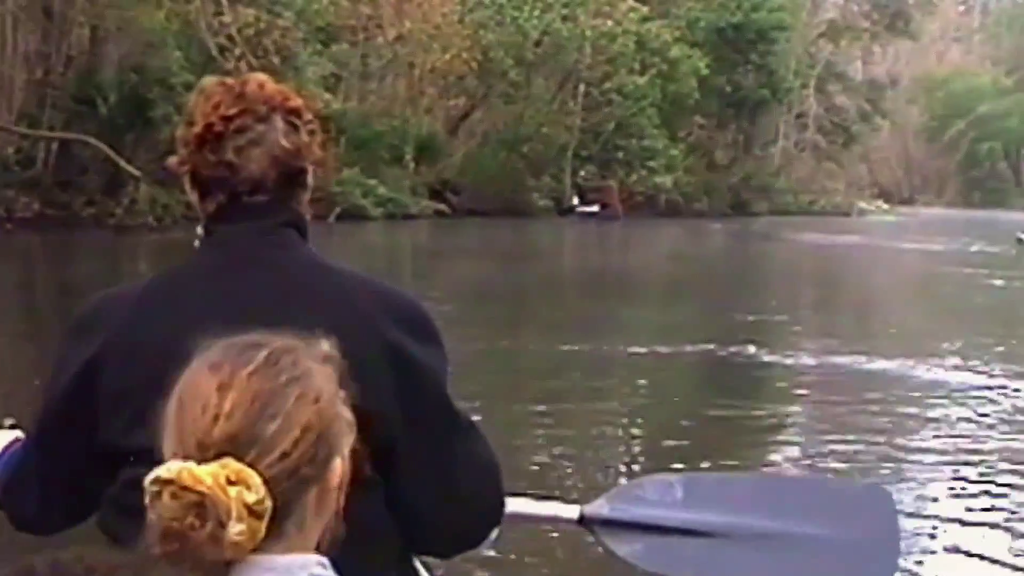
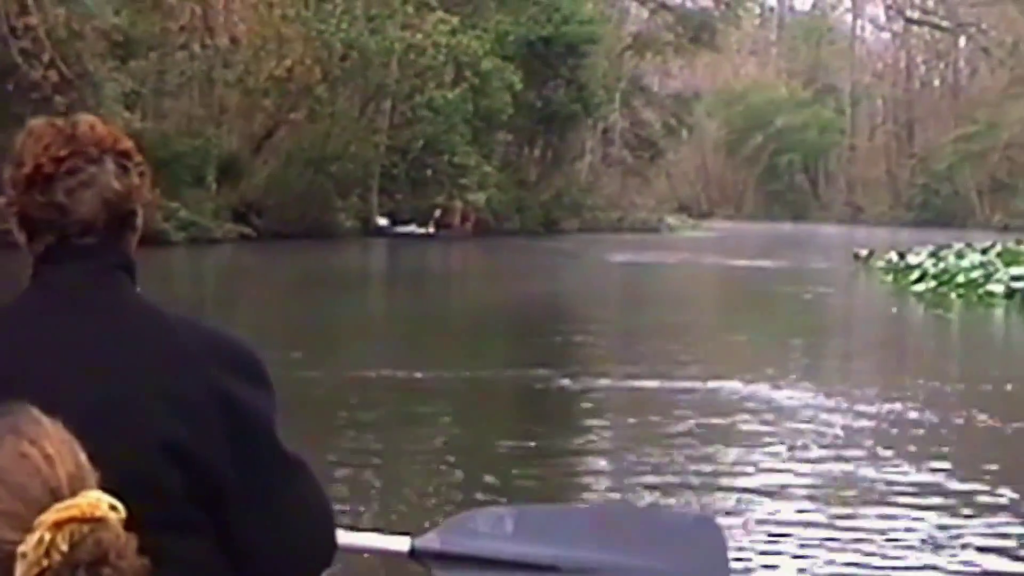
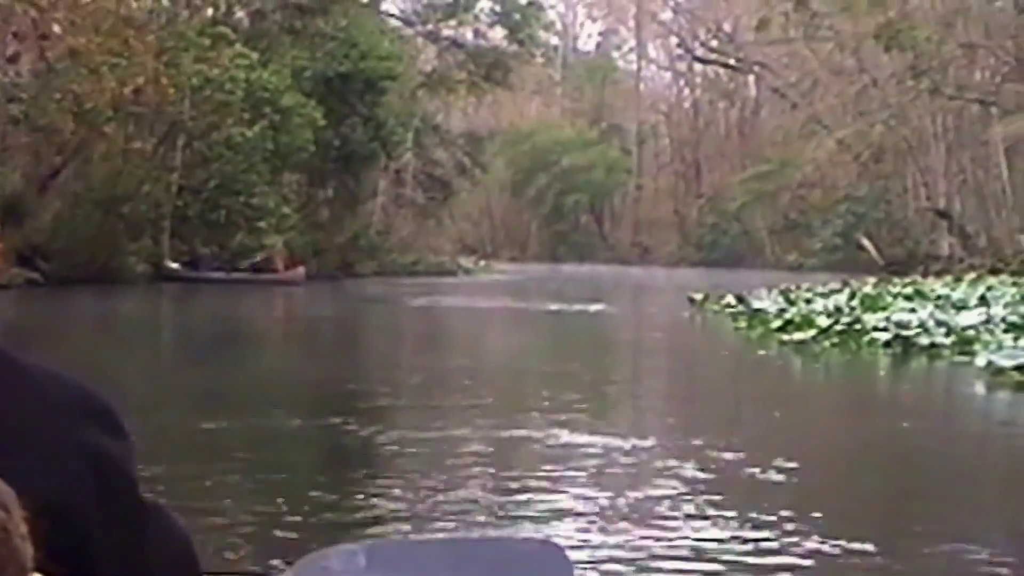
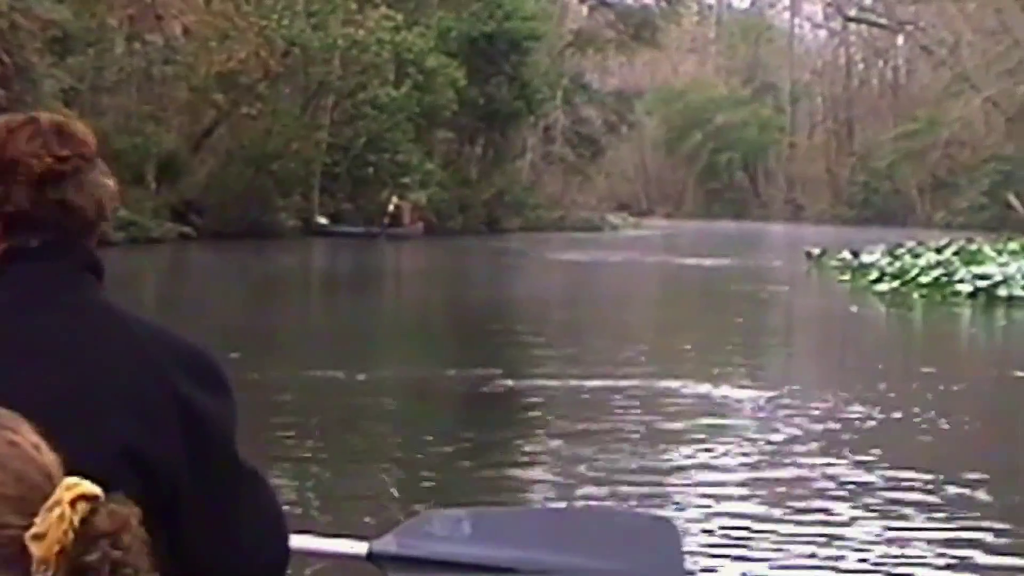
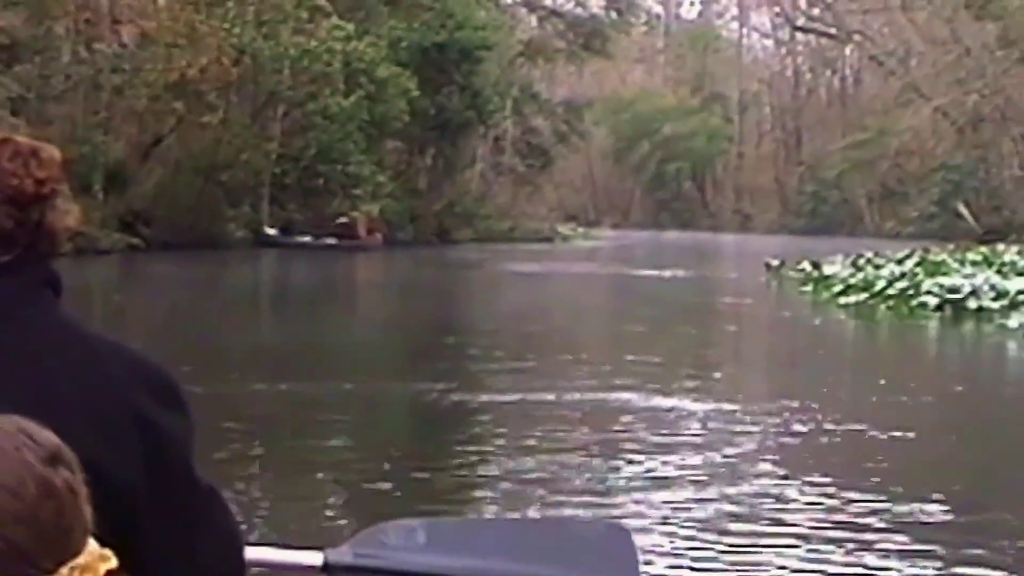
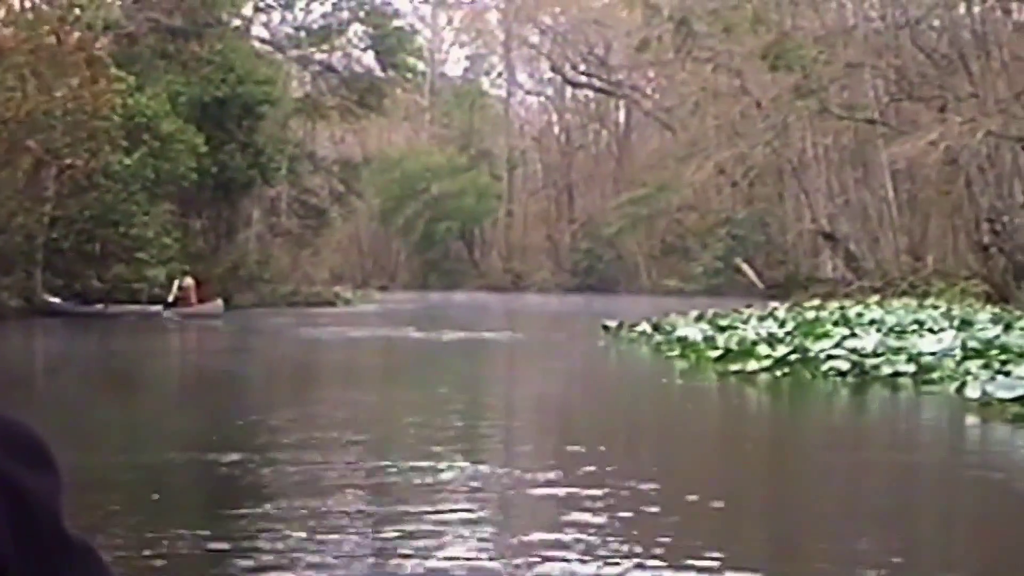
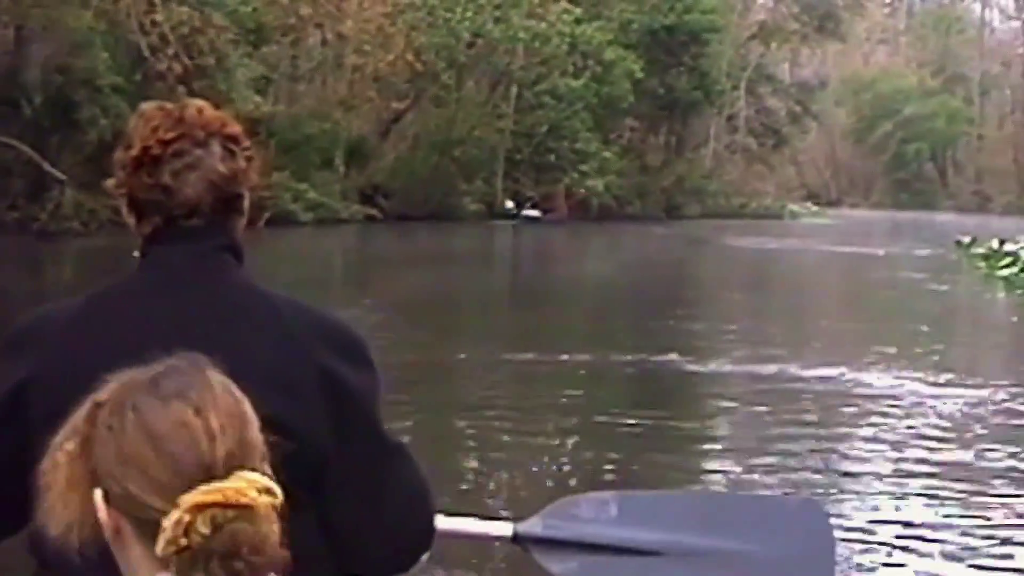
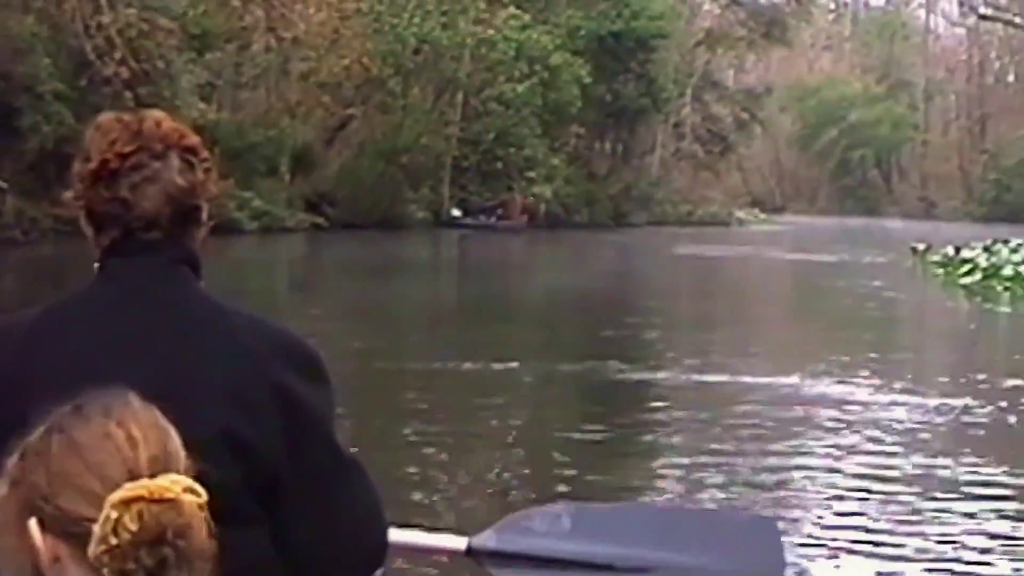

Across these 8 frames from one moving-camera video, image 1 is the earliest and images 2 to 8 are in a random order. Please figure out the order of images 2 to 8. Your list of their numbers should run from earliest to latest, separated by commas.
7, 8, 2, 4, 5, 3, 6
